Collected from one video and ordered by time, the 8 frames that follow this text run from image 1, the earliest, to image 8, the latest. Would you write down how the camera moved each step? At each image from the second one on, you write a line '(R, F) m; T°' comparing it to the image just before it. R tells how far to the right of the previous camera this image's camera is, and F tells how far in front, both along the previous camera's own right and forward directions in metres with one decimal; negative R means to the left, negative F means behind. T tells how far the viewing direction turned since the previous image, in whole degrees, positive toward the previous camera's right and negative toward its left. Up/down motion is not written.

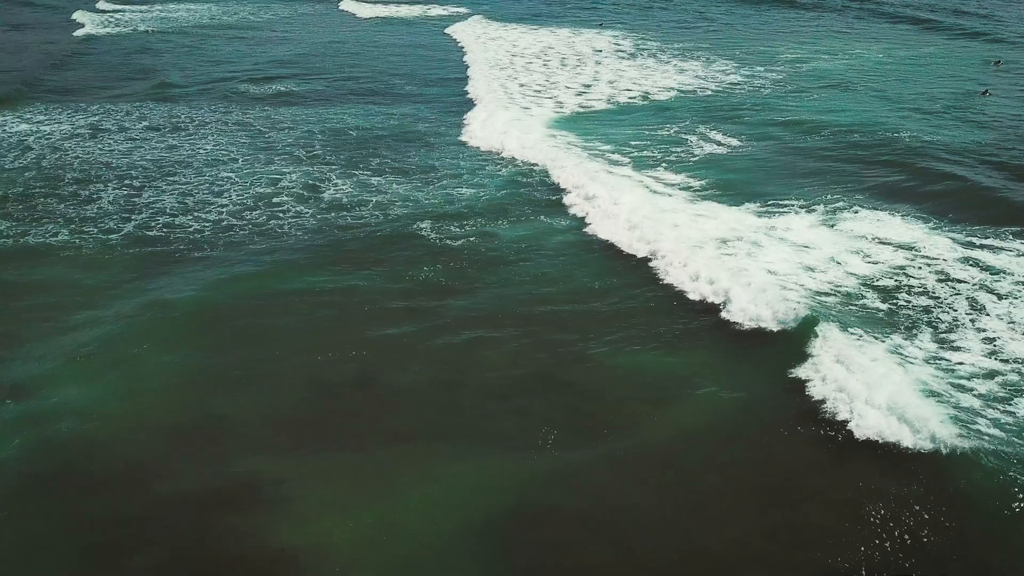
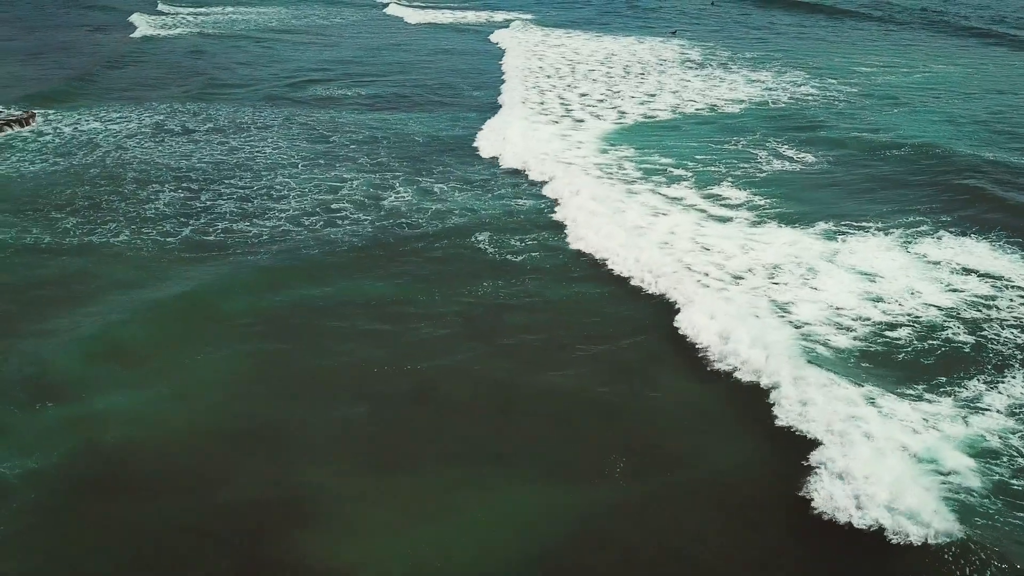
(0.0, +0.5) m; -4°
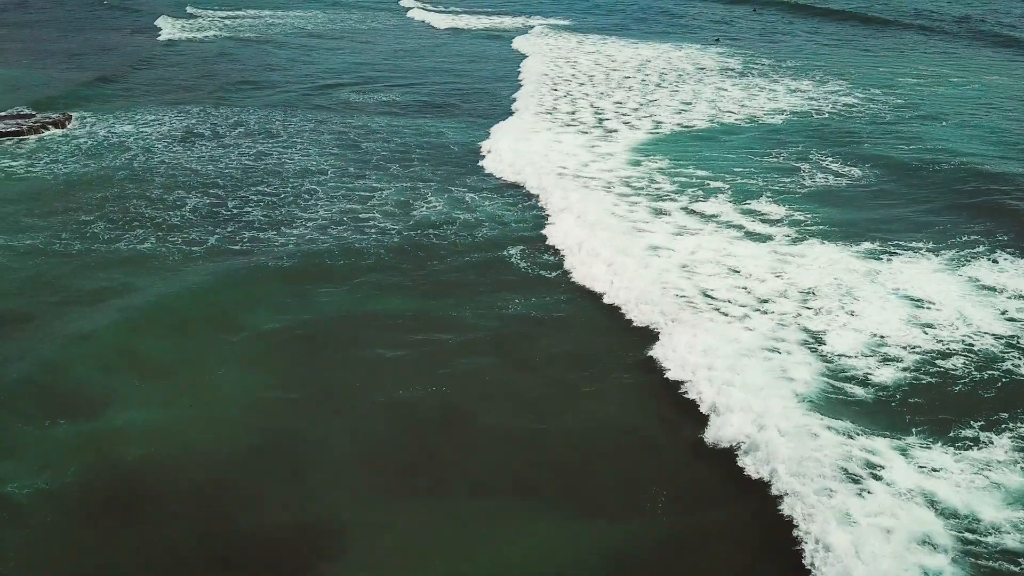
(0.0, +0.5) m; -2°
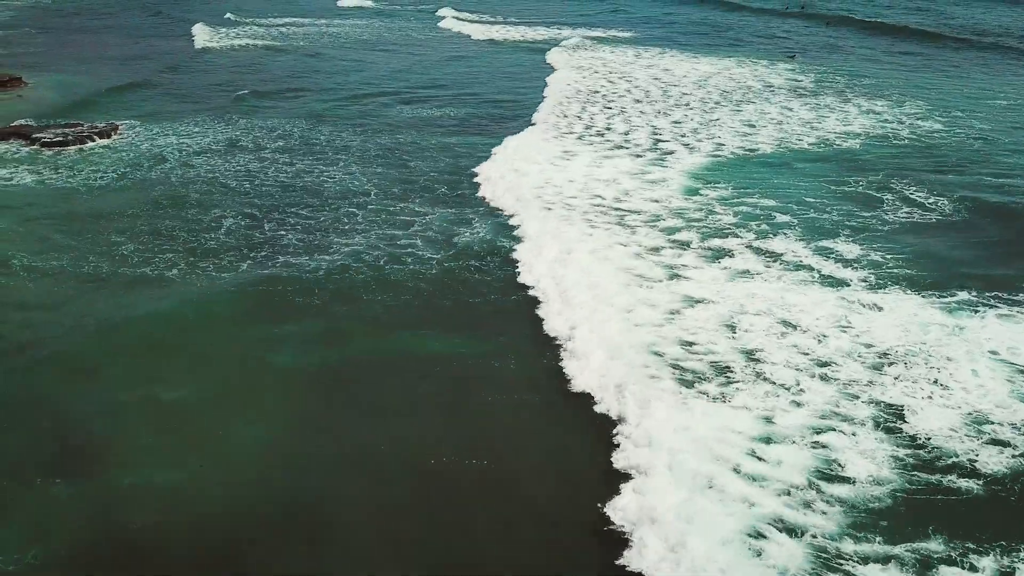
(0.0, +1.2) m; -3°
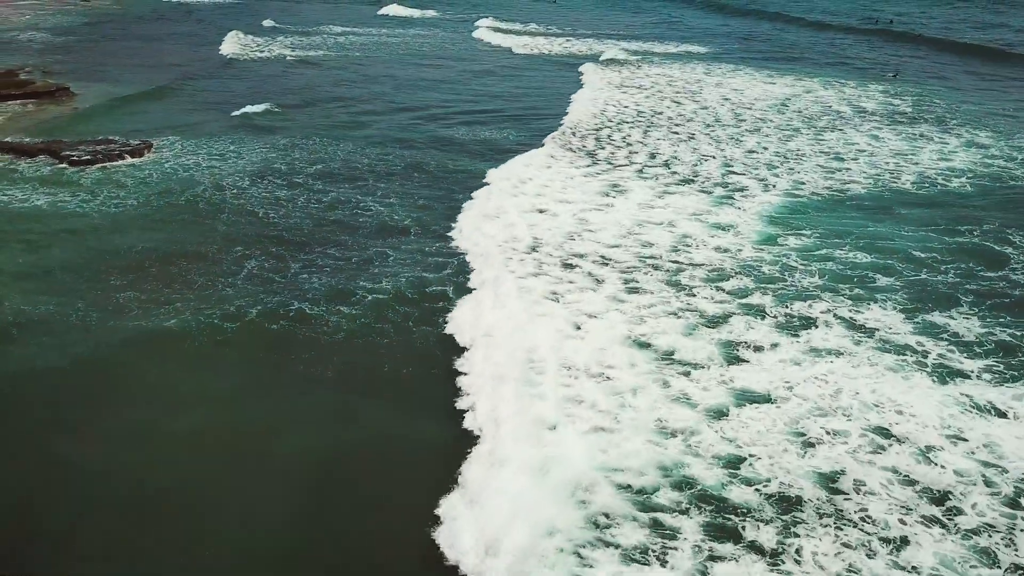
(+0.1, +2.2) m; -4°
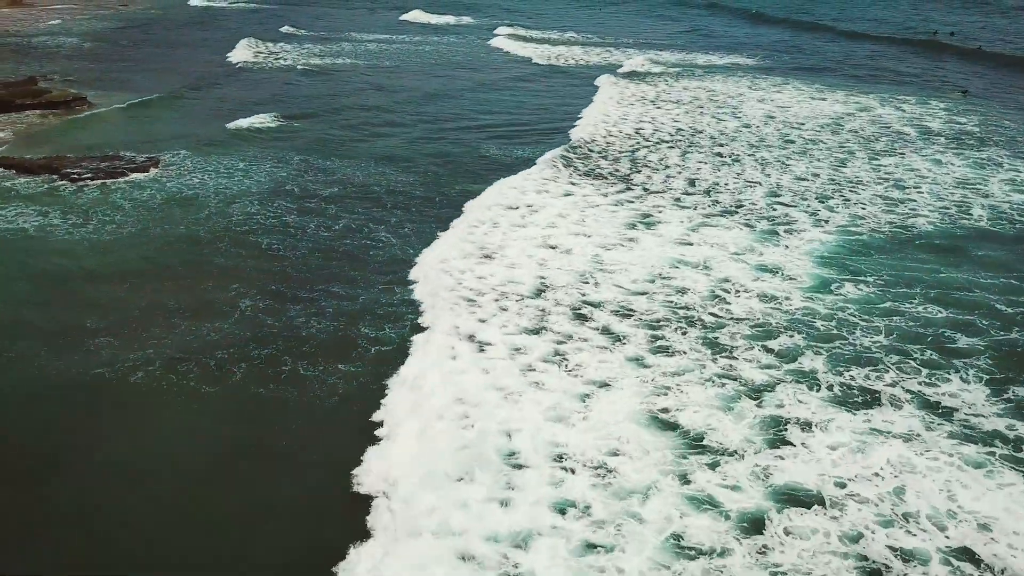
(+0.2, +1.7) m; -2°
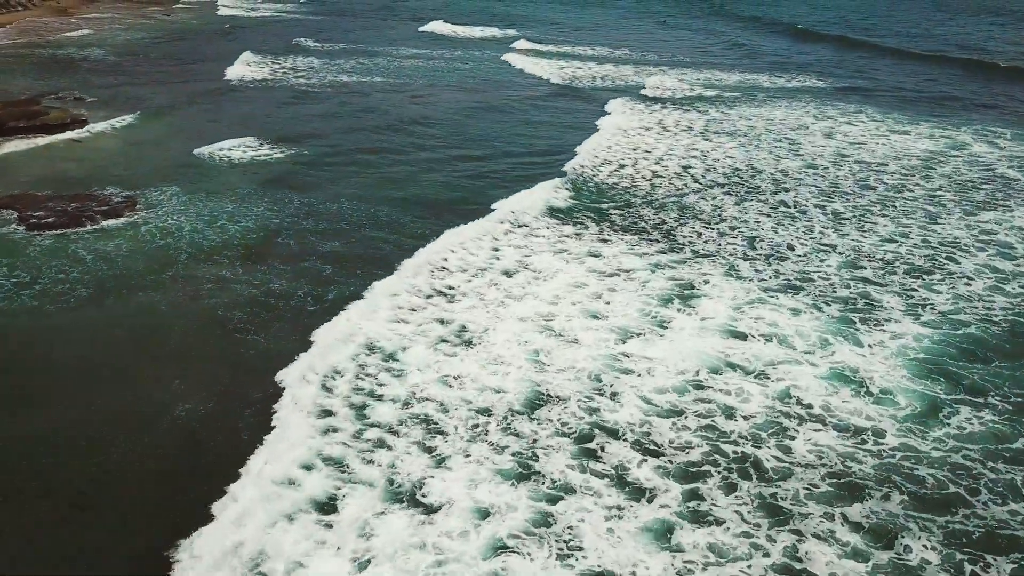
(+0.7, +3.2) m; -4°
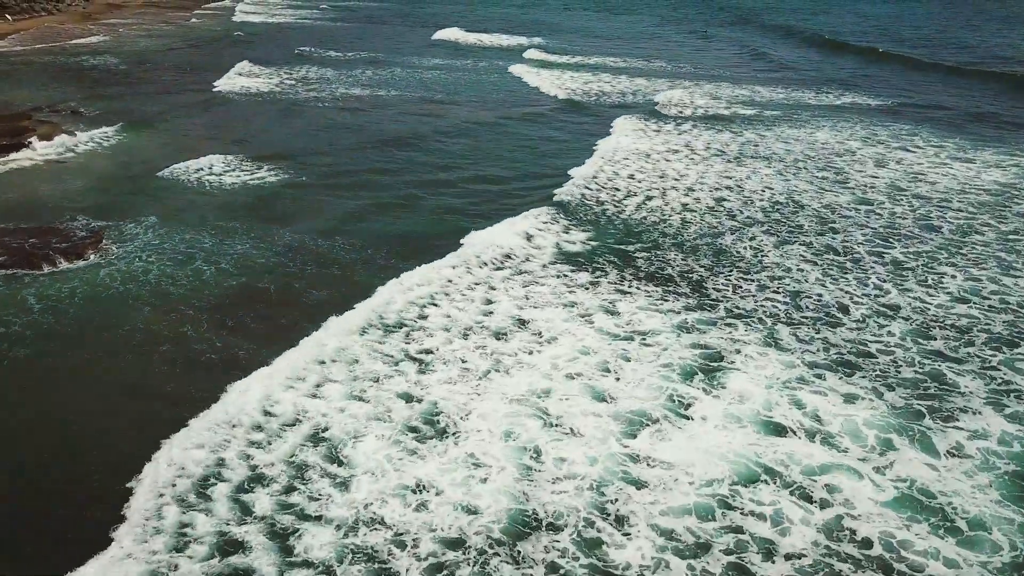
(+0.6, +2.3) m; -2°
